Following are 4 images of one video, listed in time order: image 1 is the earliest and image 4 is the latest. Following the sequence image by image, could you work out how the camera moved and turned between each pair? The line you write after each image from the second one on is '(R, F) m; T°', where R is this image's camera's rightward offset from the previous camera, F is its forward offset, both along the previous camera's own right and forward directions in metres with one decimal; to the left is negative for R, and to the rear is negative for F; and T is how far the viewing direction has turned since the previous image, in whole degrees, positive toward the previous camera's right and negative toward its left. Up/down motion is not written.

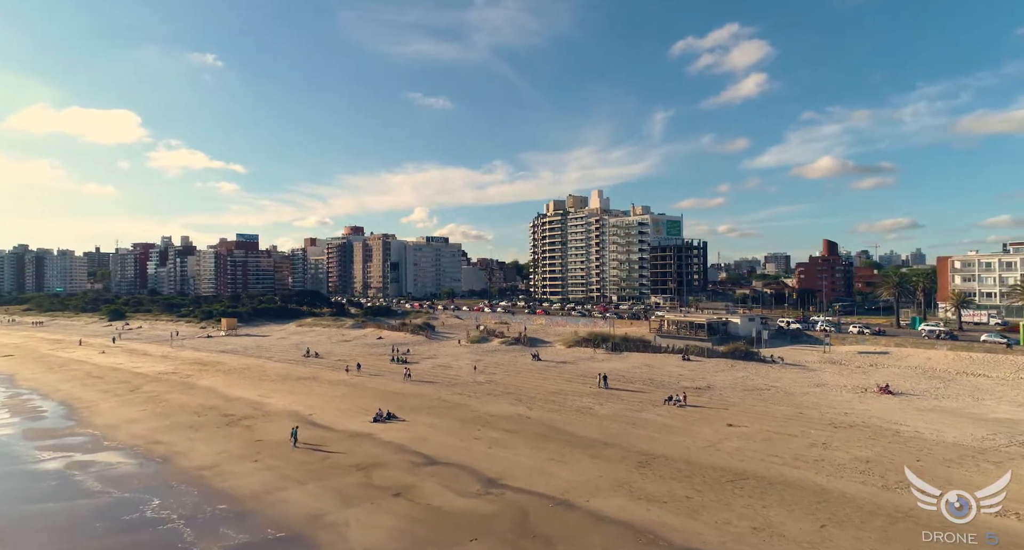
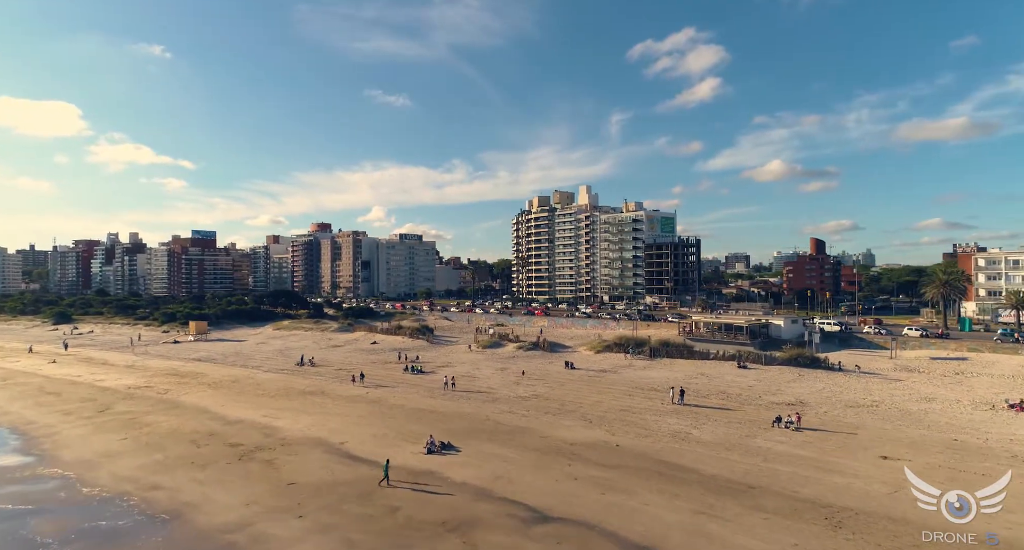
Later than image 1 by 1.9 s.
(-6.2, +5.9) m; +4°
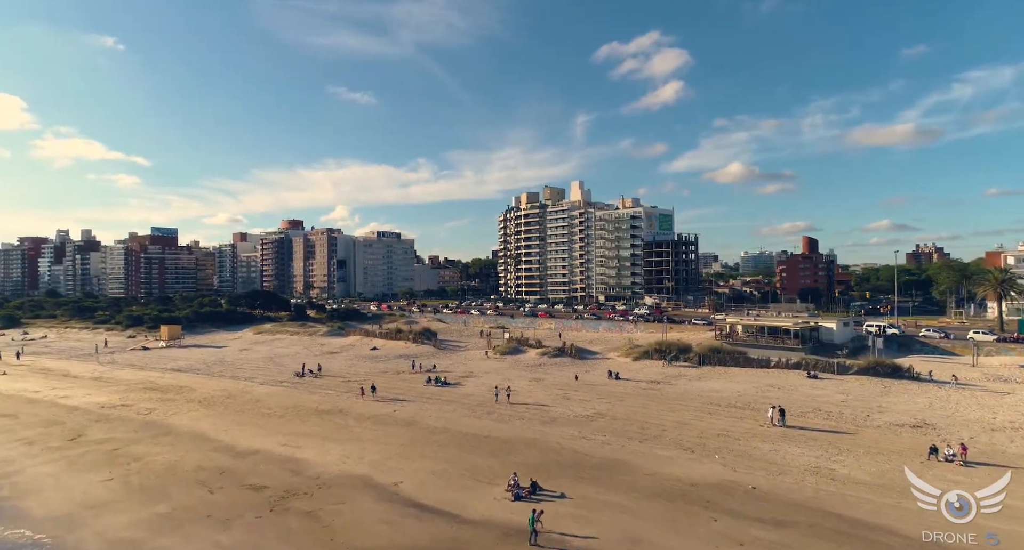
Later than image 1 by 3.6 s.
(-5.7, +5.7) m; +3°
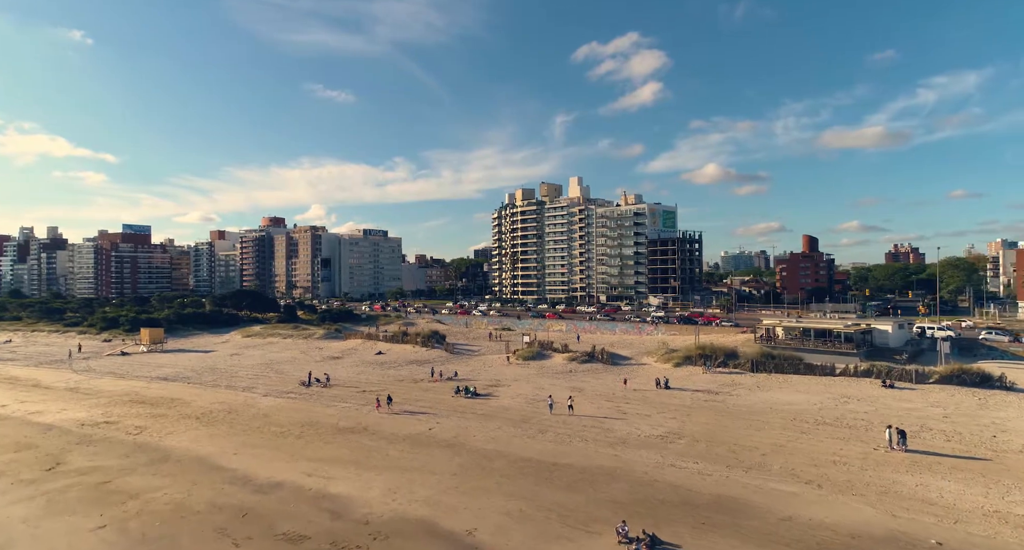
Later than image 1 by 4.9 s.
(-4.5, +4.7) m; +2°
